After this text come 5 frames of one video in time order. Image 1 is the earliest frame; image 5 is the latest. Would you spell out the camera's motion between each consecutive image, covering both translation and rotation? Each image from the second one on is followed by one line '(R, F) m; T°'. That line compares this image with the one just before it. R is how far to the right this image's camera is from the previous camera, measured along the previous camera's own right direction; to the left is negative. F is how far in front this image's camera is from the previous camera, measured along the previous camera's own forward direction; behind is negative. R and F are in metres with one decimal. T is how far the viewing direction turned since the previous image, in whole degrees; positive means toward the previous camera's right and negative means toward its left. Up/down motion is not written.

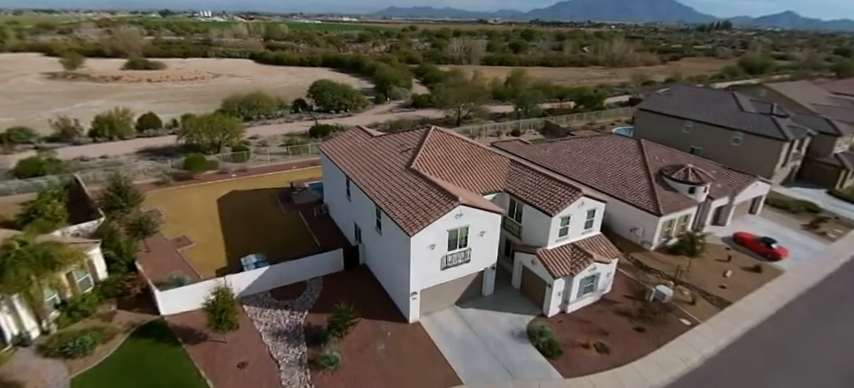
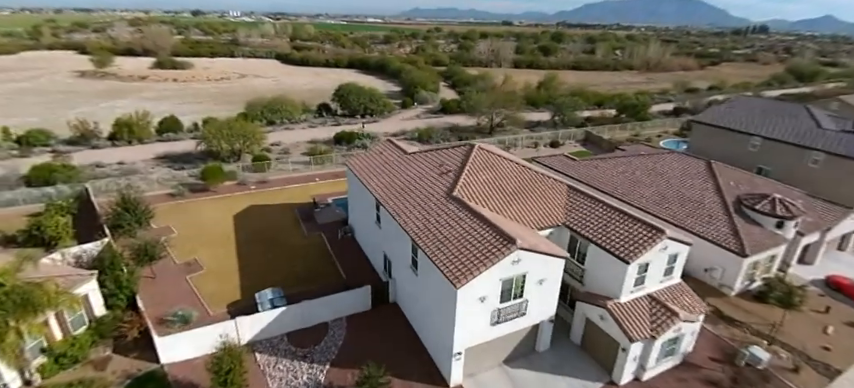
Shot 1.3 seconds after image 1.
(-1.0, +3.1) m; -3°
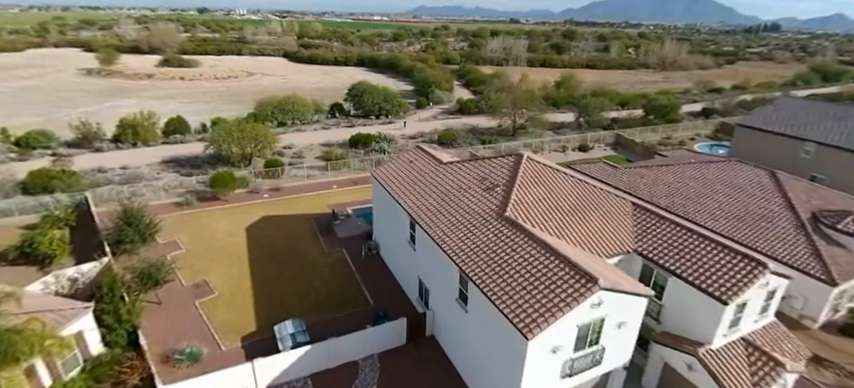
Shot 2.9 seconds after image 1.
(-1.5, +2.6) m; -1°
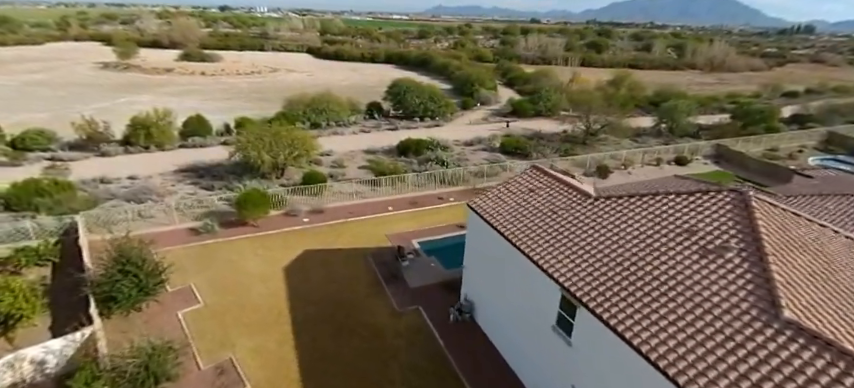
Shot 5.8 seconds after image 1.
(-3.8, +6.9) m; -2°
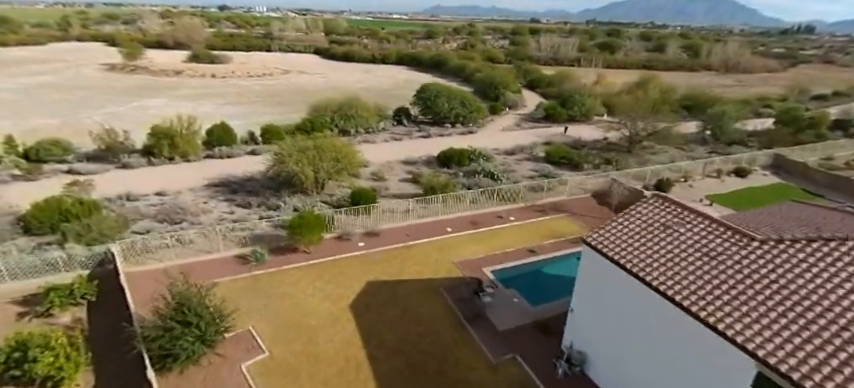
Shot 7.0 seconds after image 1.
(-3.3, +2.3) m; 0°
